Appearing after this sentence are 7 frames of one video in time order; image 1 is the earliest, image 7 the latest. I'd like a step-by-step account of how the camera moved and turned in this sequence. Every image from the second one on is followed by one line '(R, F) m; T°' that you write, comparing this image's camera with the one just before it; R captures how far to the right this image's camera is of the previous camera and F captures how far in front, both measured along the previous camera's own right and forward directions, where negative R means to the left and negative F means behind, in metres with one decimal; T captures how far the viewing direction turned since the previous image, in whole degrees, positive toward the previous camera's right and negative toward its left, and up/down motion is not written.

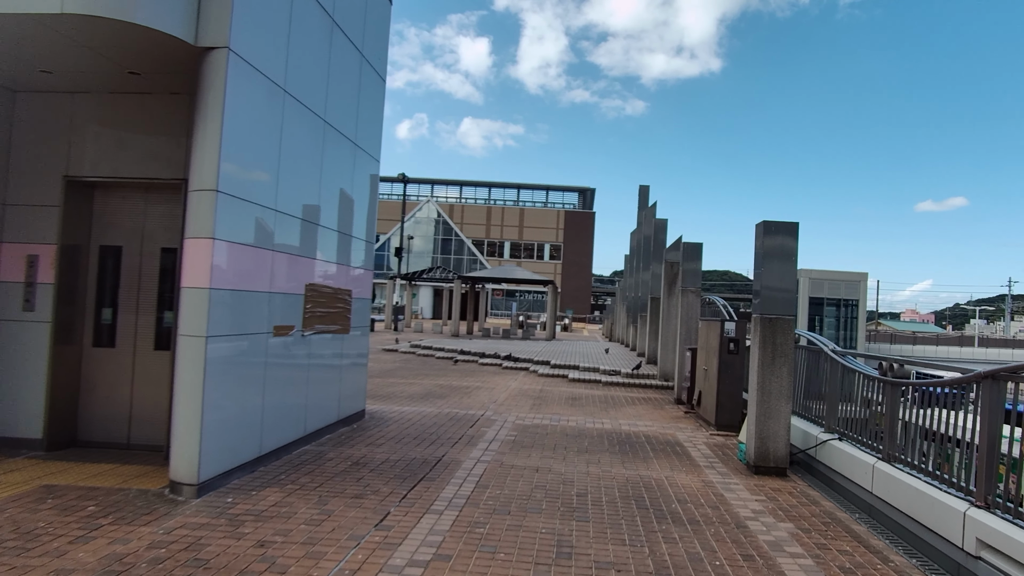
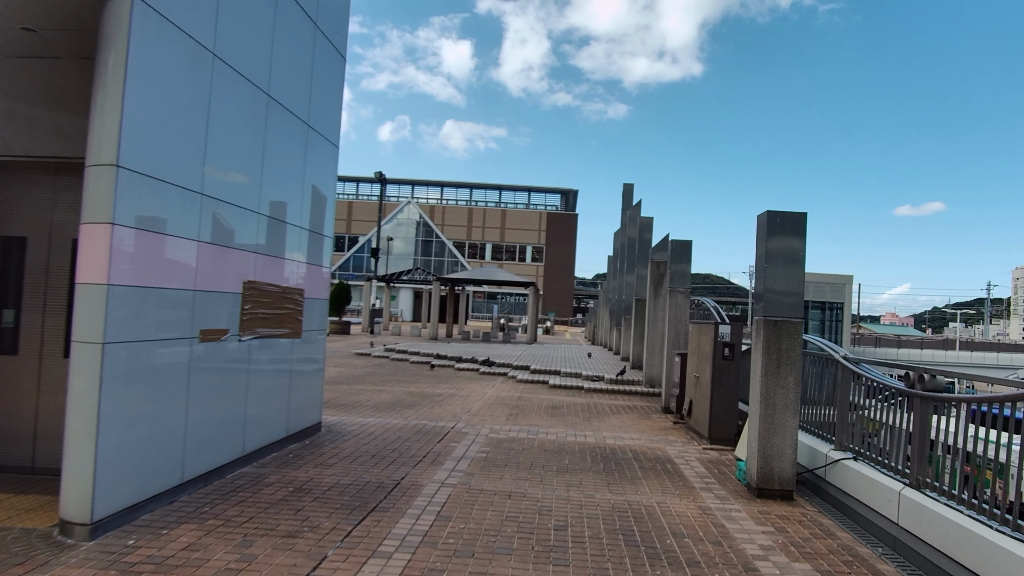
(+0.1, +0.8) m; +1°
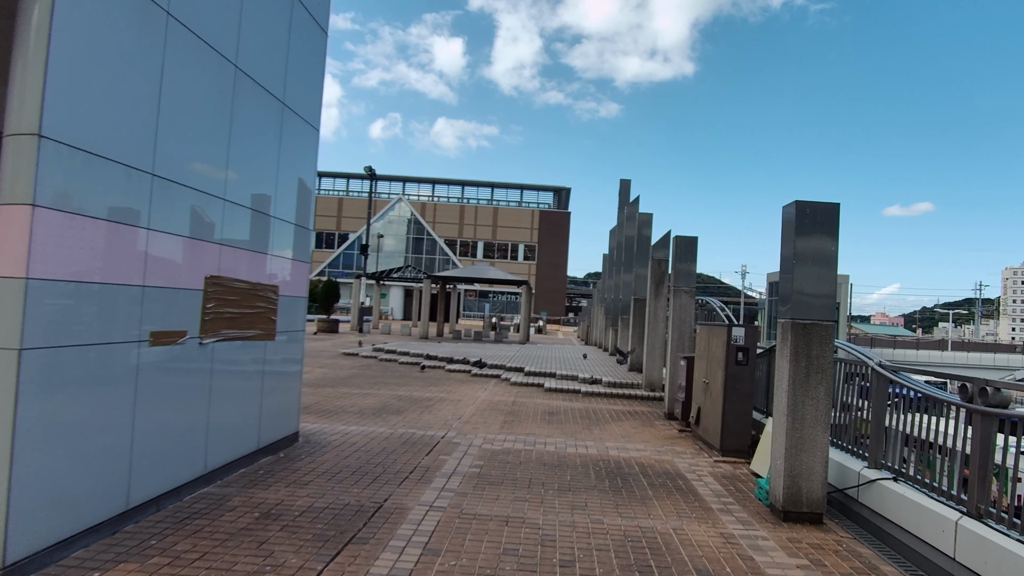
(0.0, +0.6) m; +1°
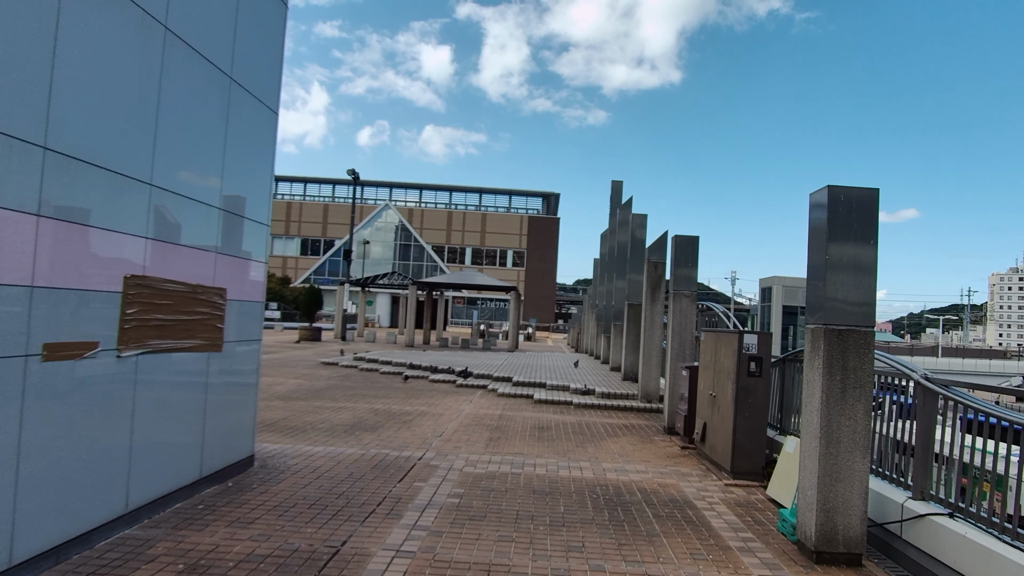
(0.0, +0.8) m; +1°
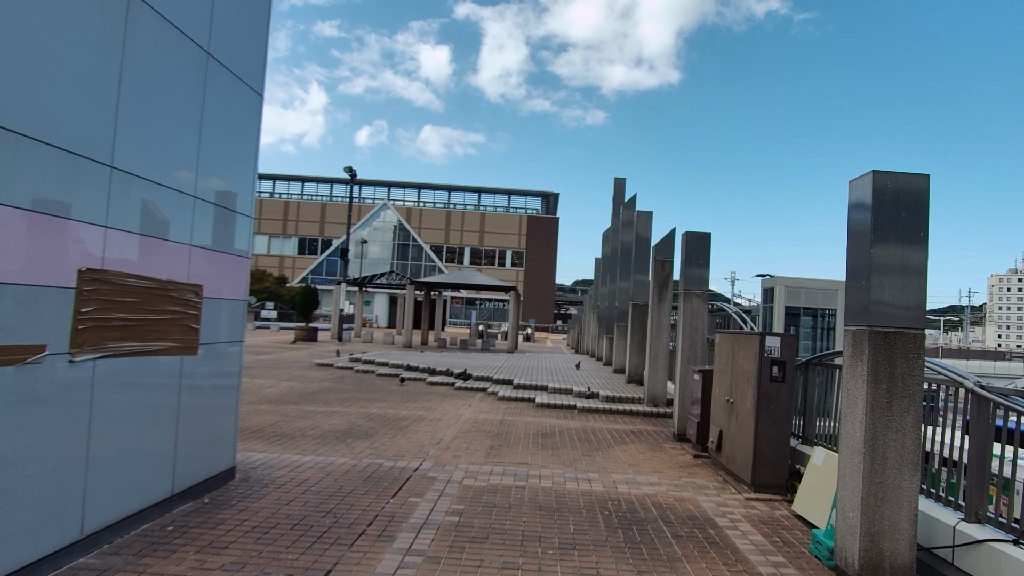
(0.0, +0.5) m; 0°
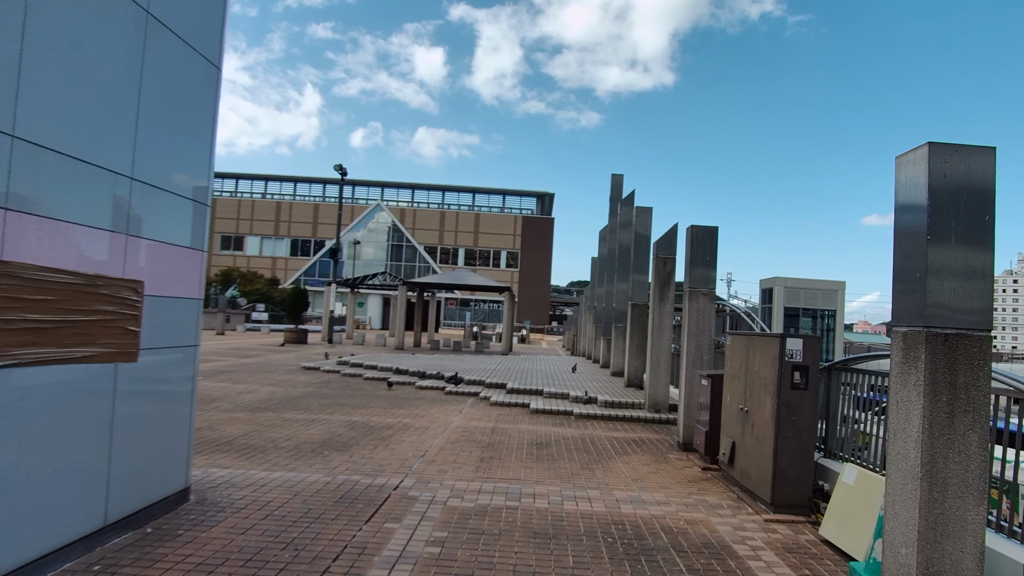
(0.0, +0.6) m; 0°
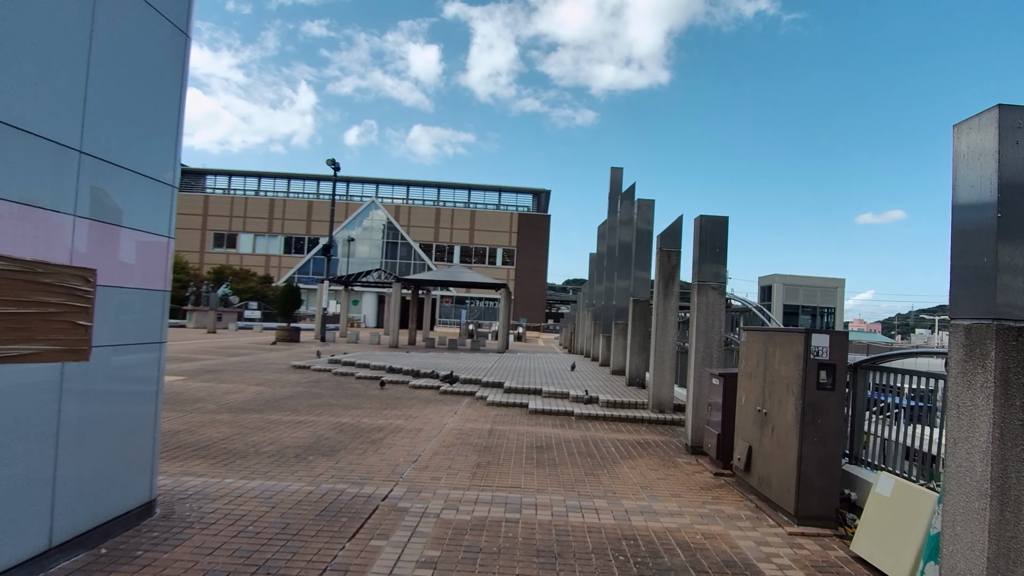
(0.0, +0.5) m; 0°
